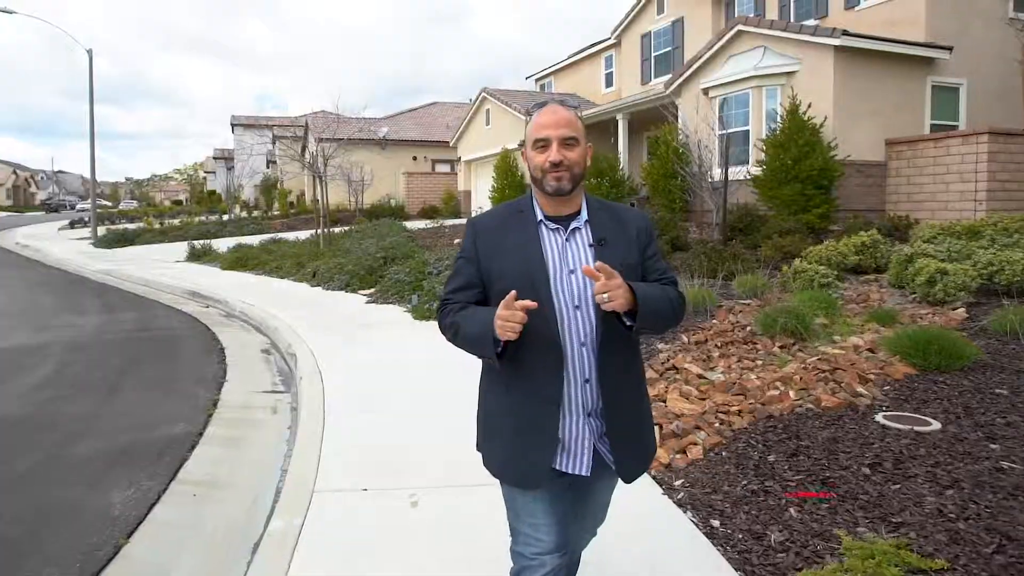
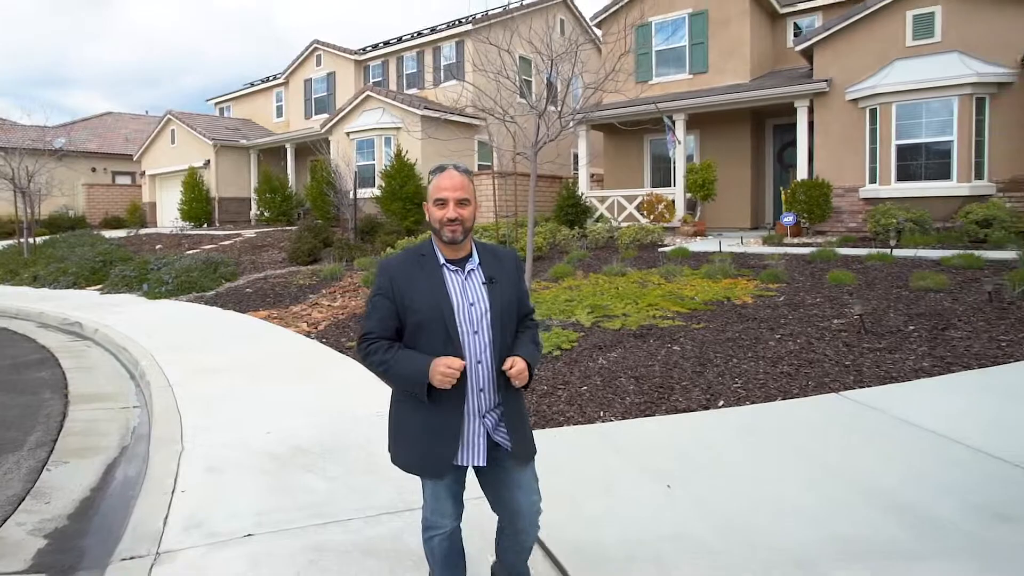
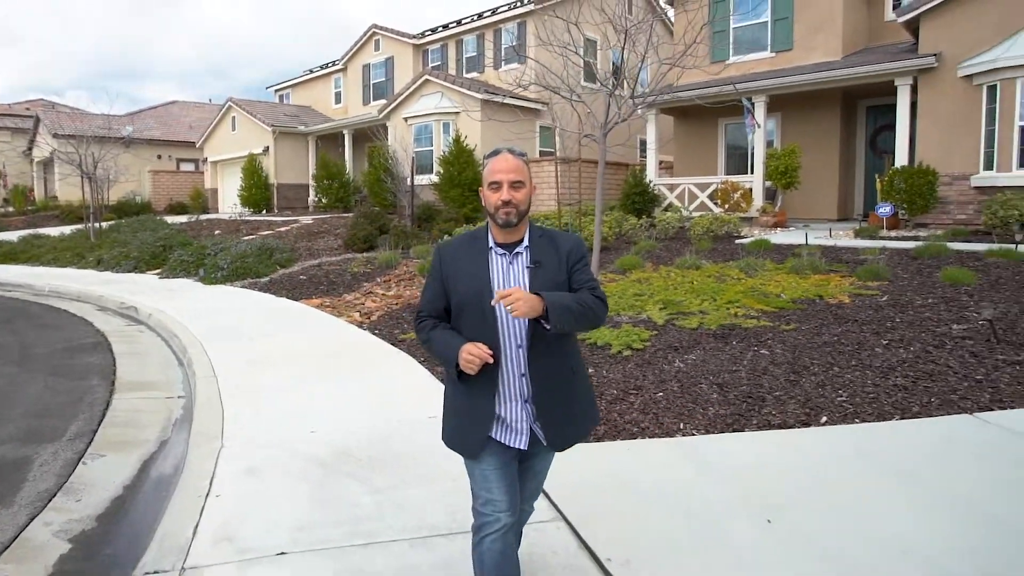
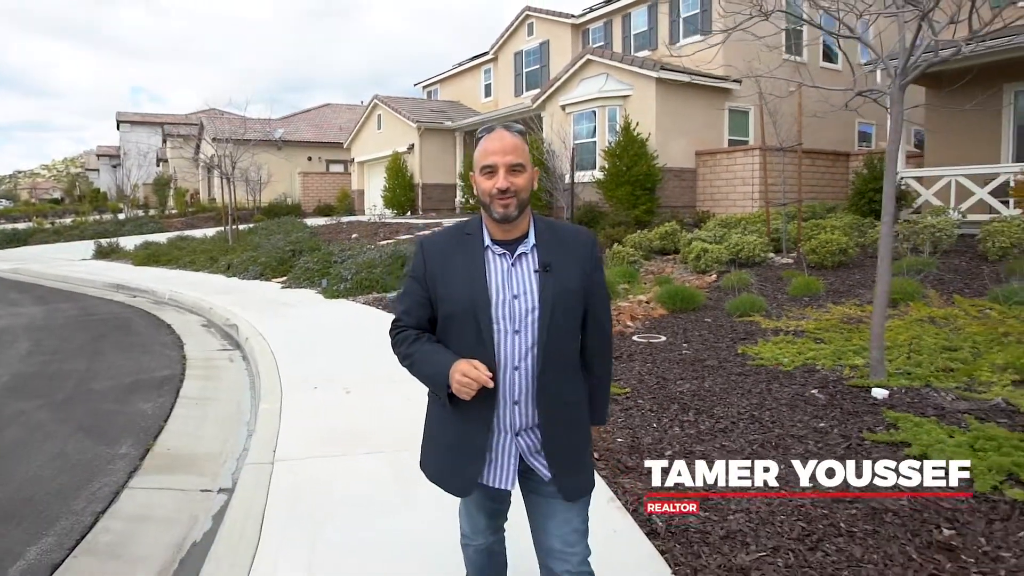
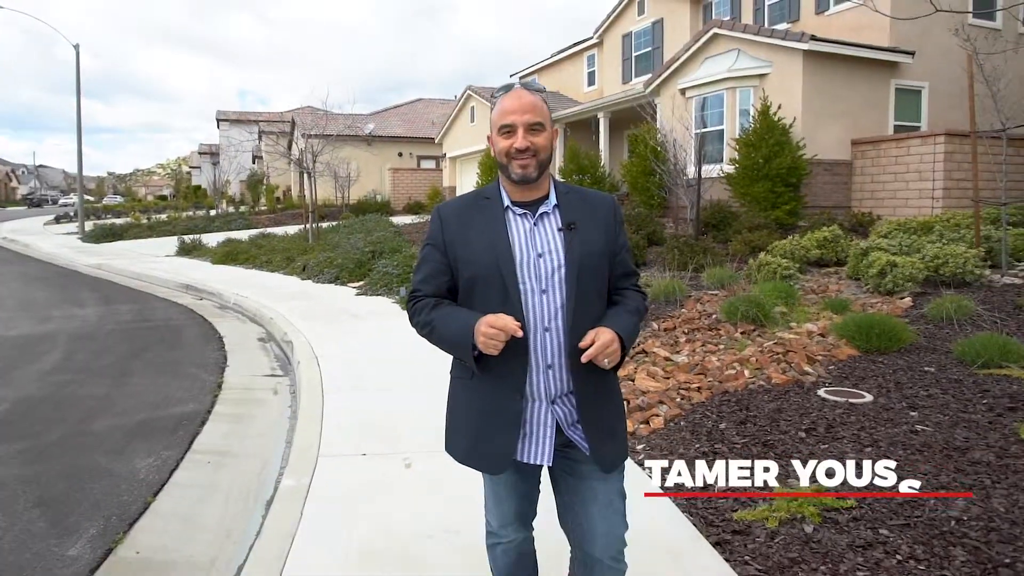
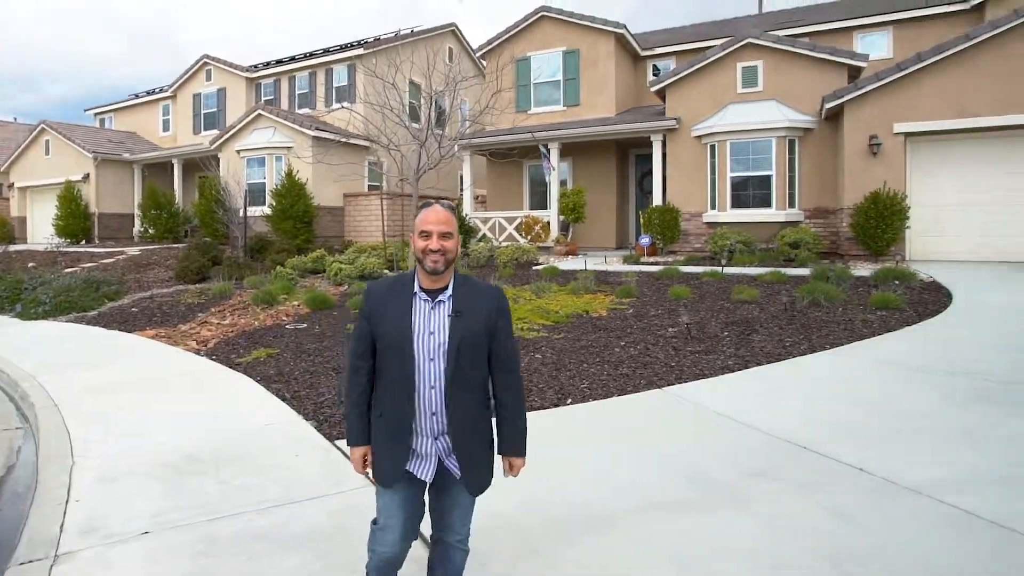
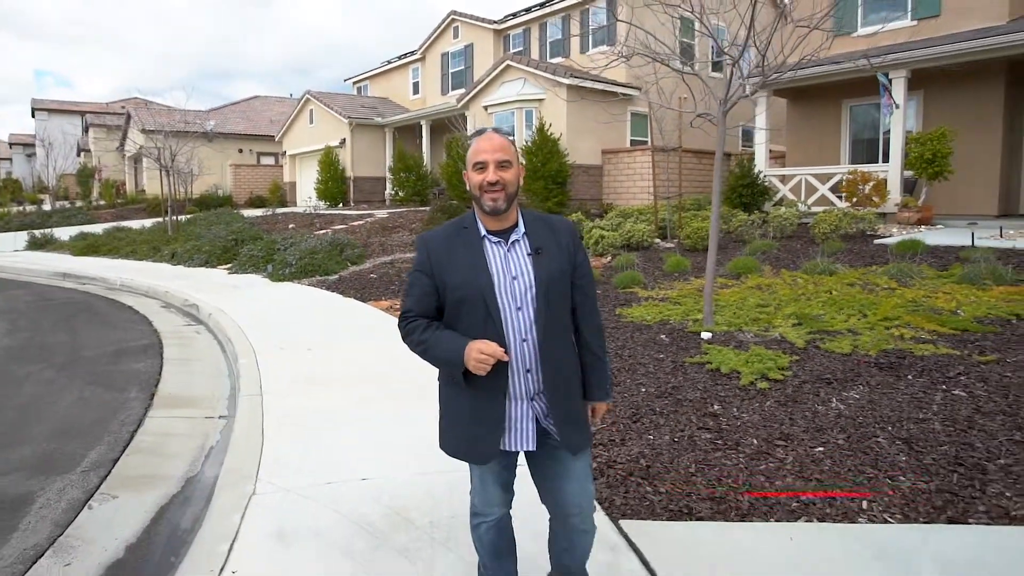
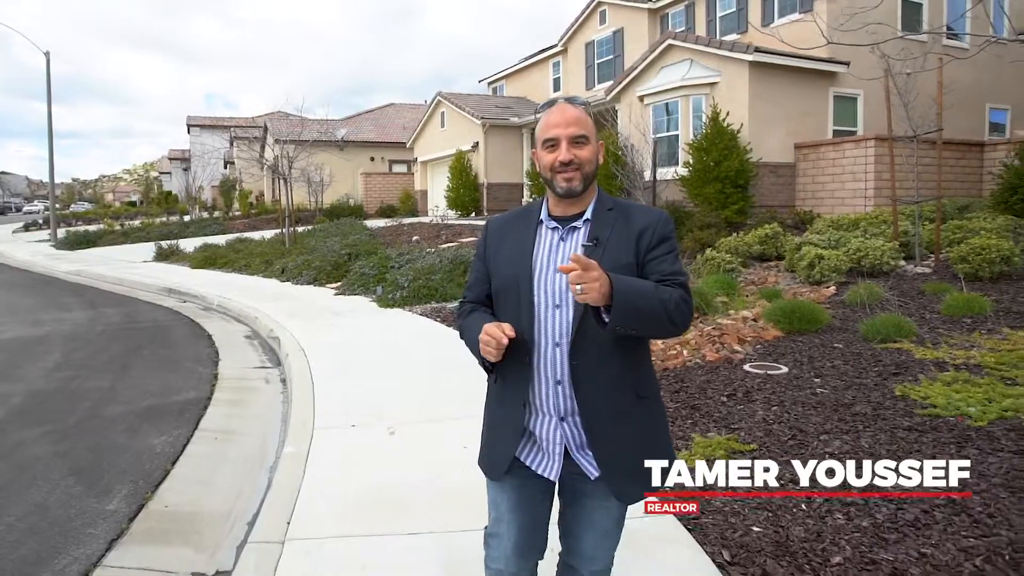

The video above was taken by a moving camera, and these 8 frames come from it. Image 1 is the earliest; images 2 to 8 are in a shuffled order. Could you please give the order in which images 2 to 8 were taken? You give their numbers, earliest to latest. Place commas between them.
5, 8, 4, 7, 3, 2, 6
